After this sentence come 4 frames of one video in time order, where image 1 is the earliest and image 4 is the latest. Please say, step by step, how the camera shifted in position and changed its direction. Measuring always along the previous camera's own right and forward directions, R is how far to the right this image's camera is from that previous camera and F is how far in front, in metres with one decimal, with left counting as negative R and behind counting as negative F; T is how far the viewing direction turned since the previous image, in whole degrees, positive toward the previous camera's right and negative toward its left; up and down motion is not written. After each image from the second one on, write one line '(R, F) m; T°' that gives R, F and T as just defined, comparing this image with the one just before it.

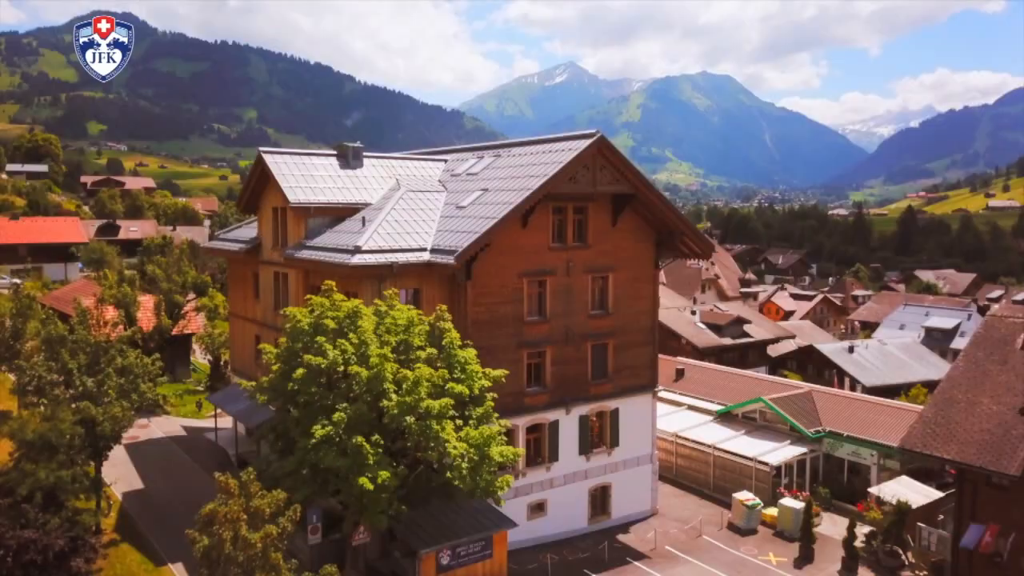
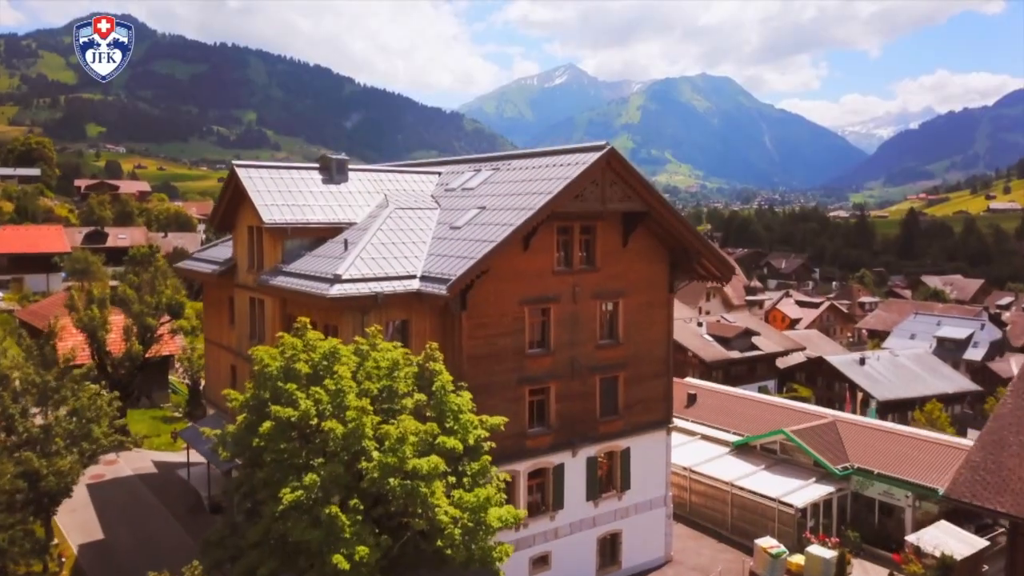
(0.0, +1.6) m; 0°
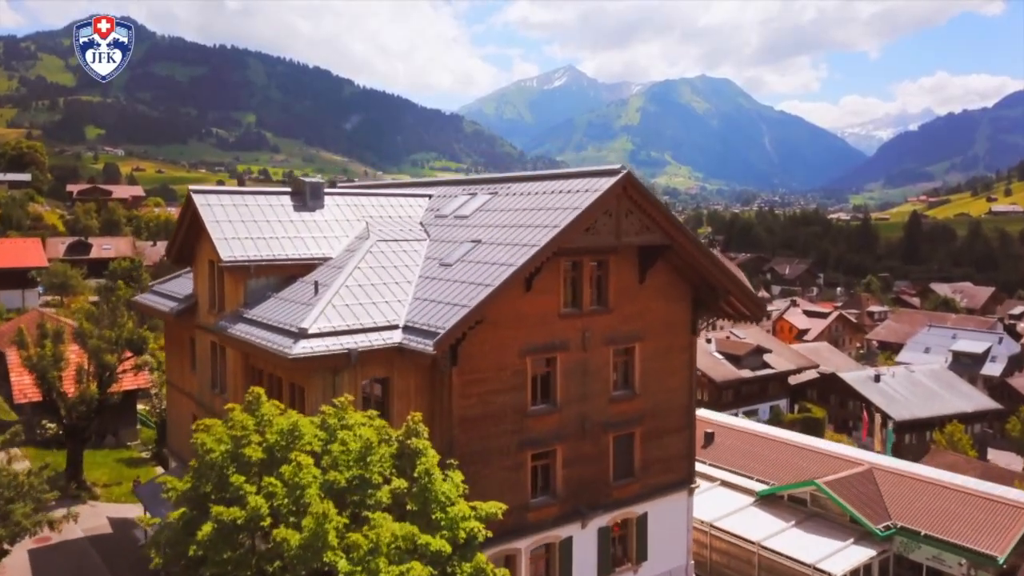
(0.0, +2.1) m; 0°
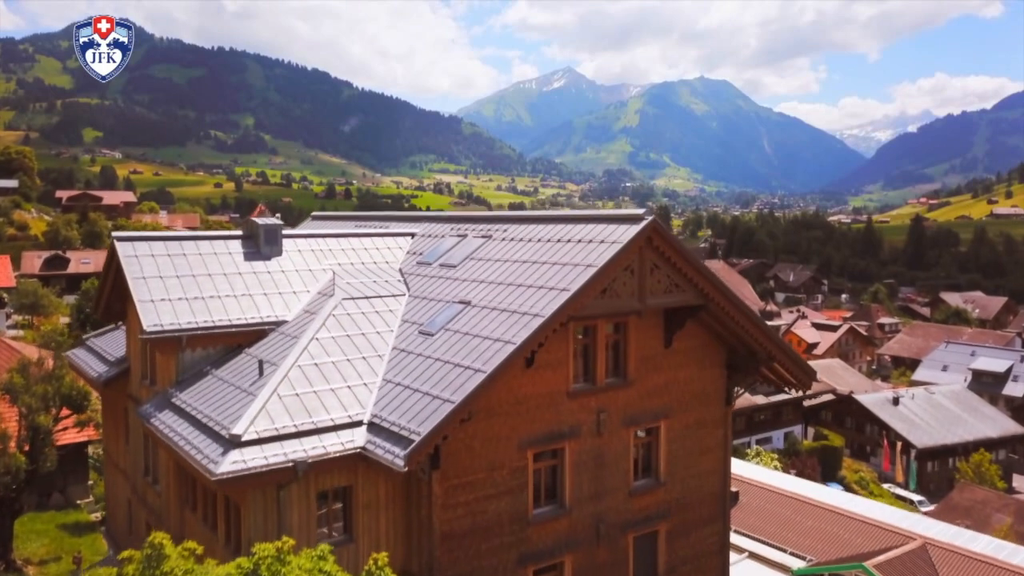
(0.0, +2.5) m; 0°
